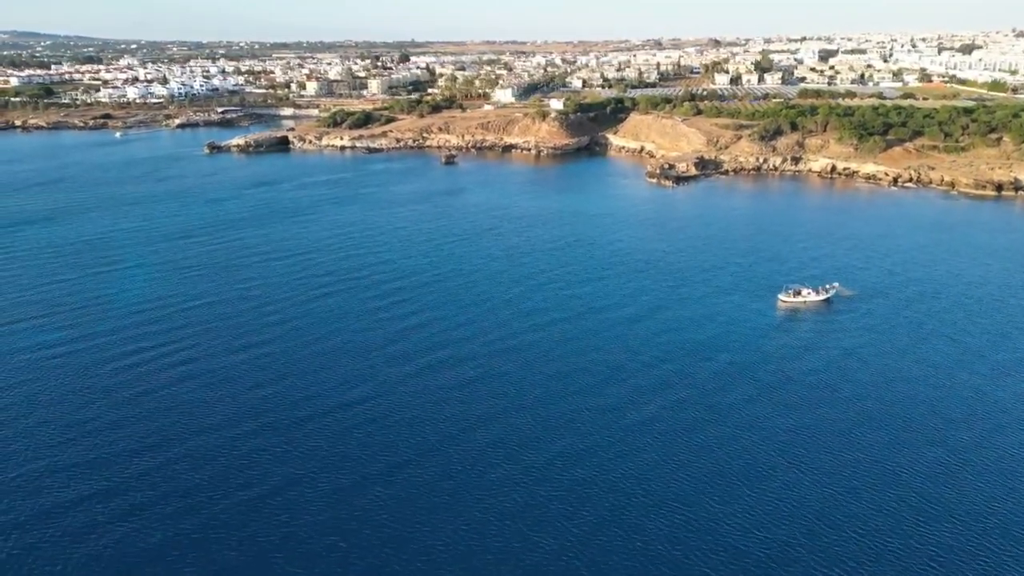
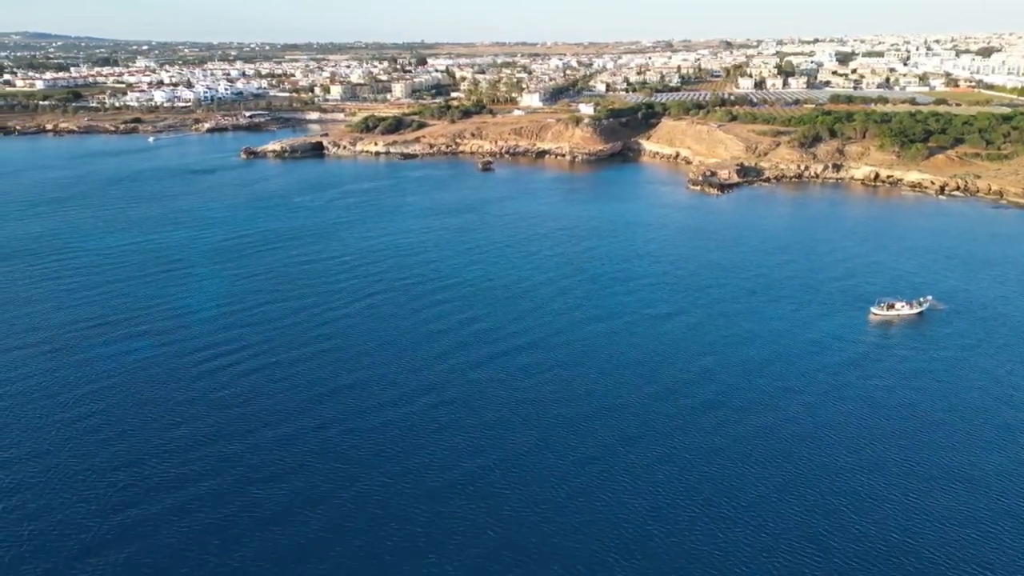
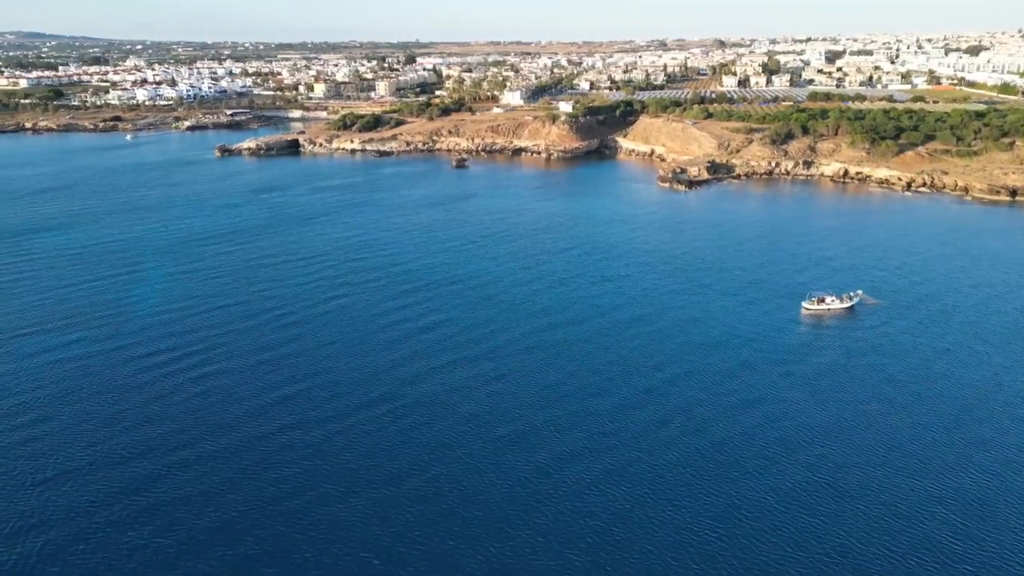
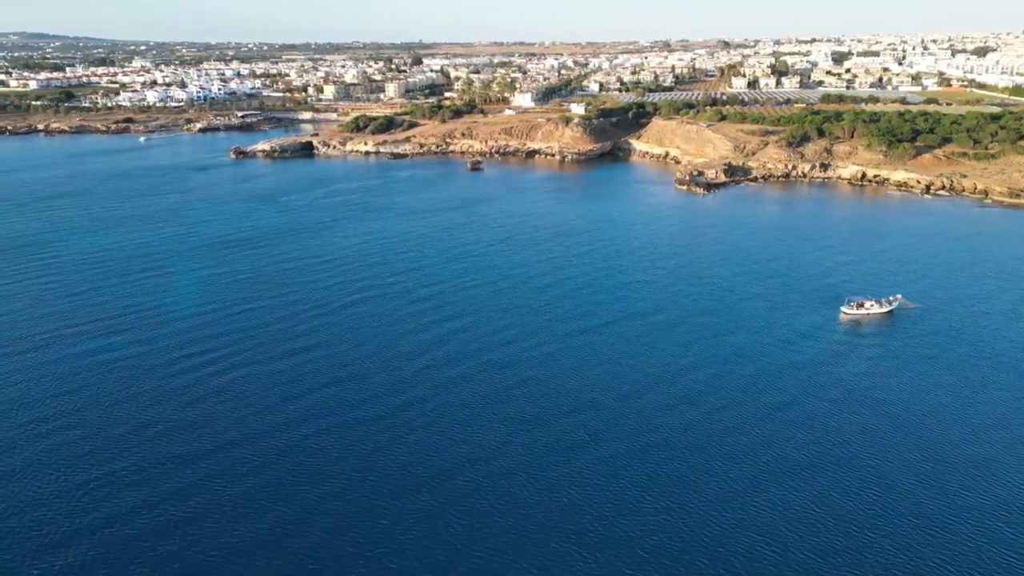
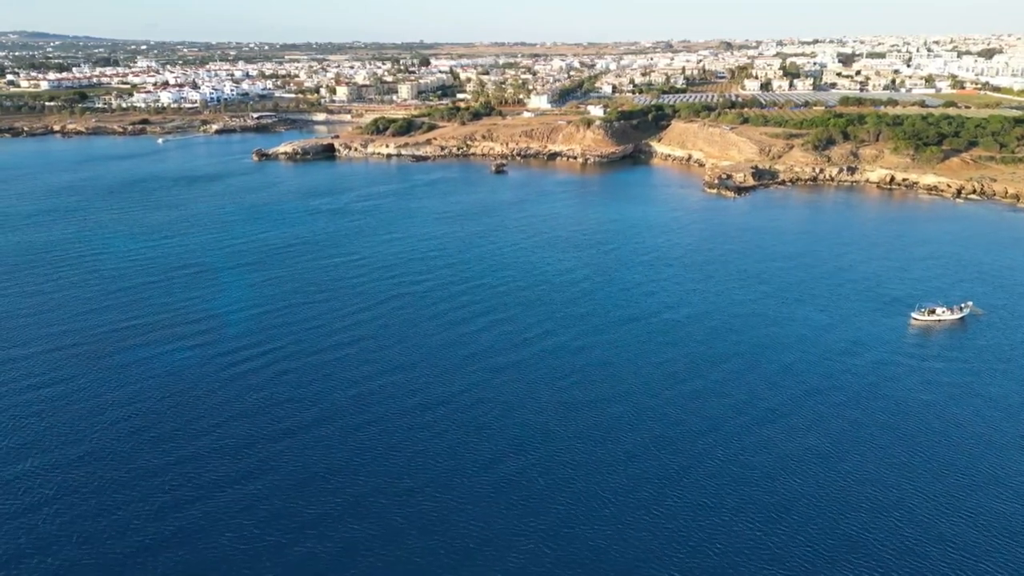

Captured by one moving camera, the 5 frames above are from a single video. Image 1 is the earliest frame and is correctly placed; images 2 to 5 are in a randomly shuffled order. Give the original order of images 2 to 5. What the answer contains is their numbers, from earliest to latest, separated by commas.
3, 4, 2, 5
